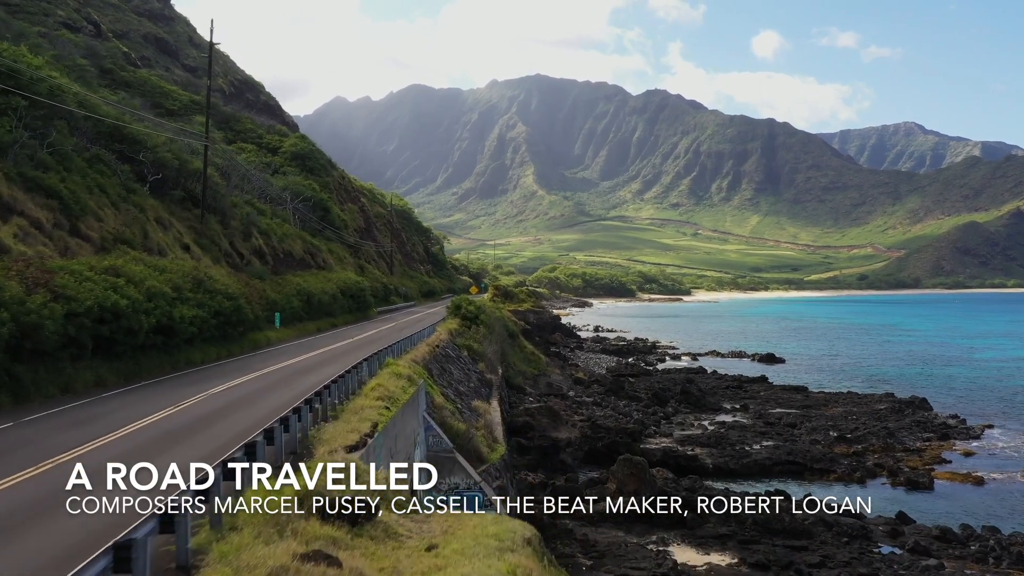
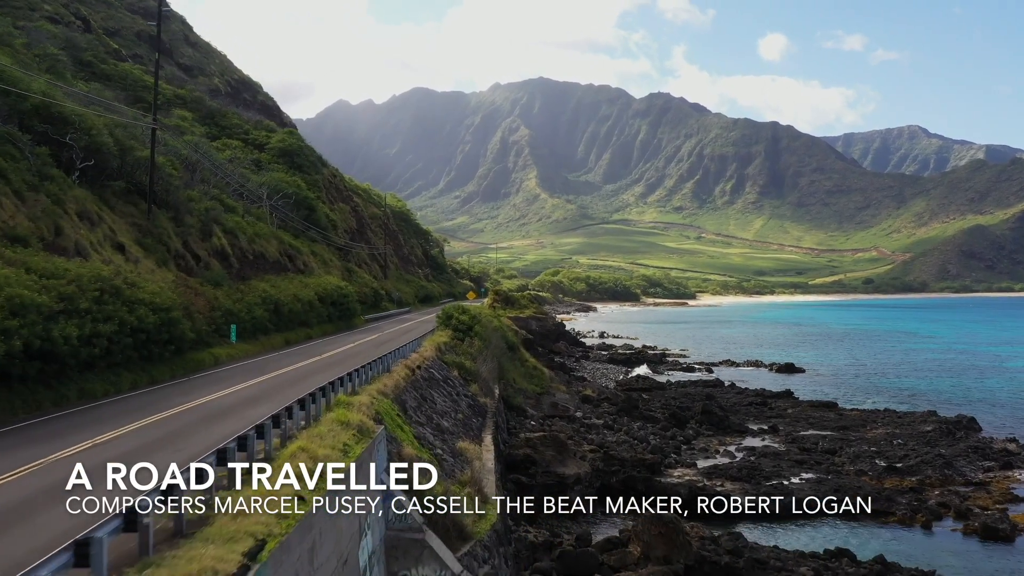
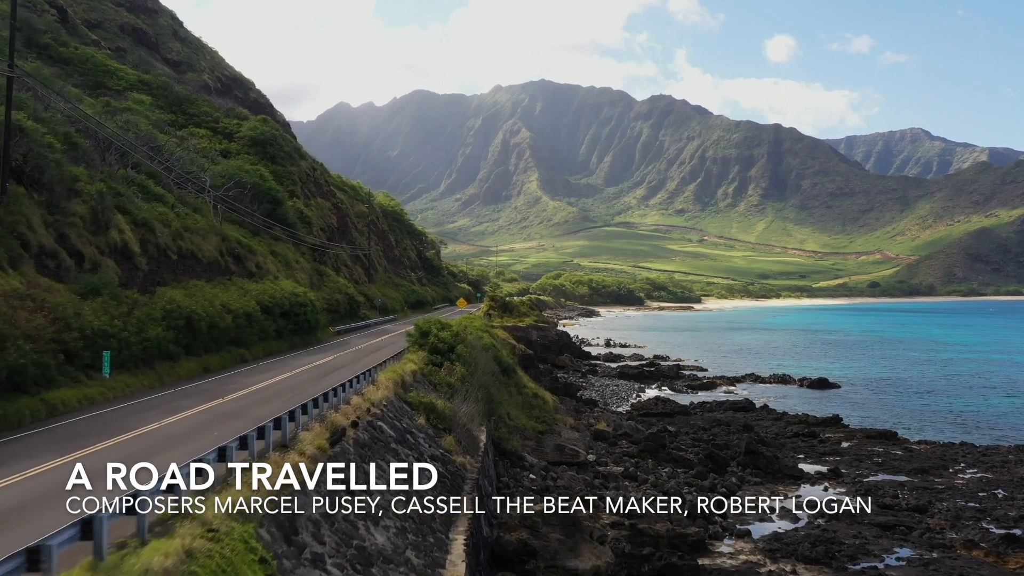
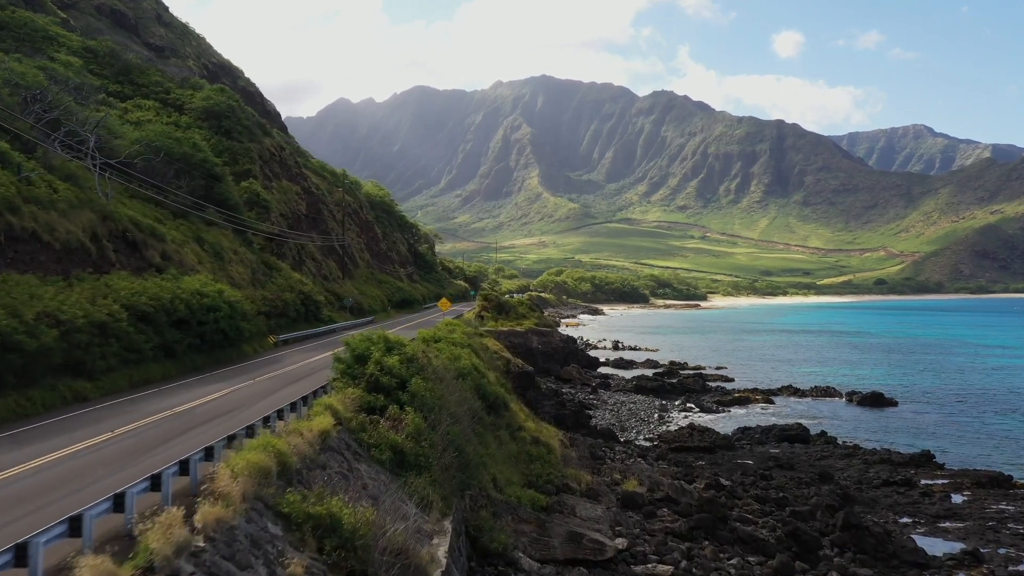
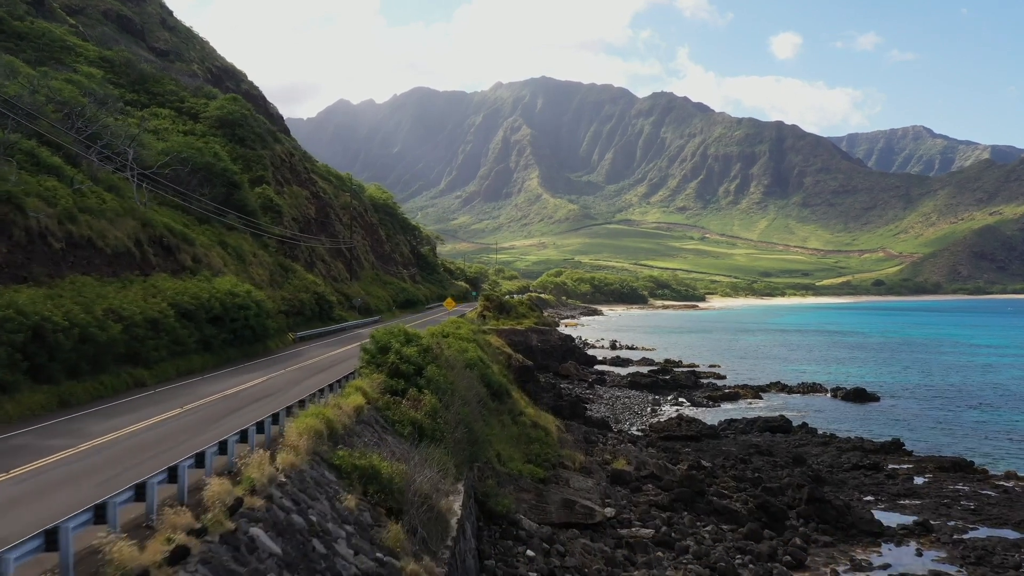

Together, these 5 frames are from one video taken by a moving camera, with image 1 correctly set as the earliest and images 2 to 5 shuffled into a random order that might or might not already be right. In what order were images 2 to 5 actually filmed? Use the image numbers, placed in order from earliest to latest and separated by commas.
2, 3, 5, 4
